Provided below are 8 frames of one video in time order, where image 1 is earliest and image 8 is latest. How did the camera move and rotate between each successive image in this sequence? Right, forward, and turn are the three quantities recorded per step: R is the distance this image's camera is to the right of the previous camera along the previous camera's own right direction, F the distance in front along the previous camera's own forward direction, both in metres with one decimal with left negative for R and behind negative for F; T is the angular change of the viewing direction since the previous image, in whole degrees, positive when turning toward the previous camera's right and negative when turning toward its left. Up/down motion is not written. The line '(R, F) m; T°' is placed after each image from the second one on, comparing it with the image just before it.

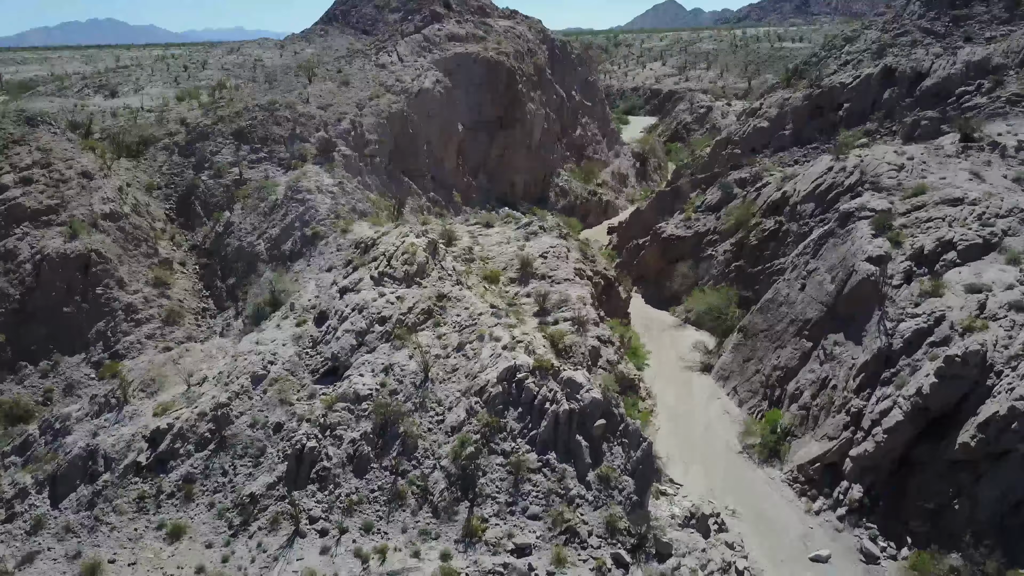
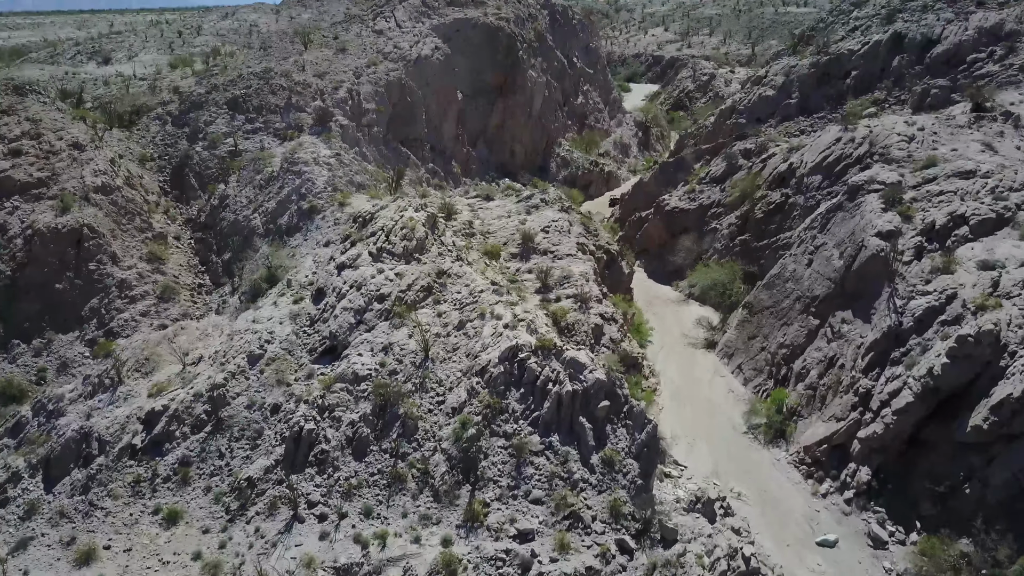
(0.0, +0.3) m; 0°
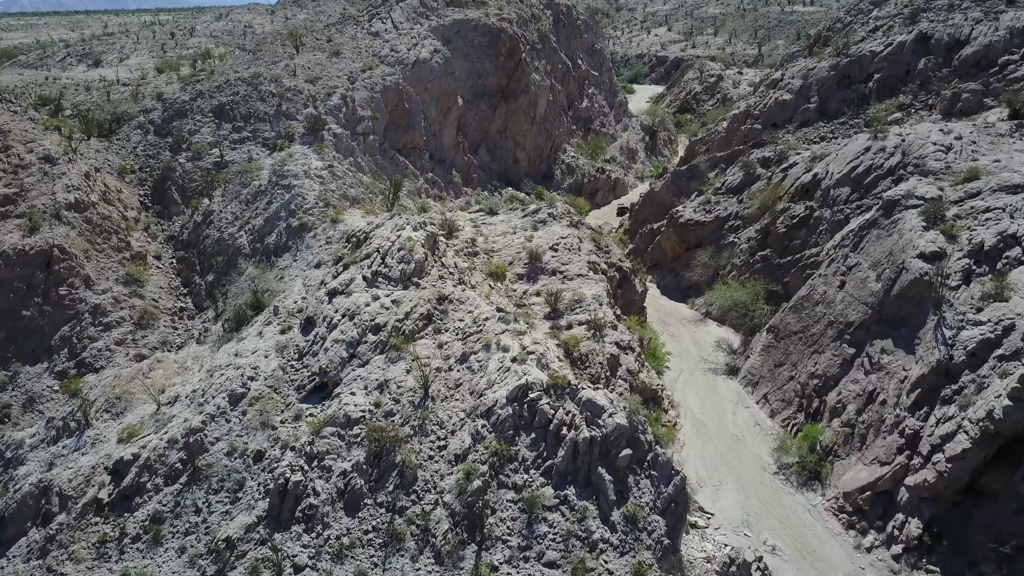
(-0.1, +1.3) m; 0°
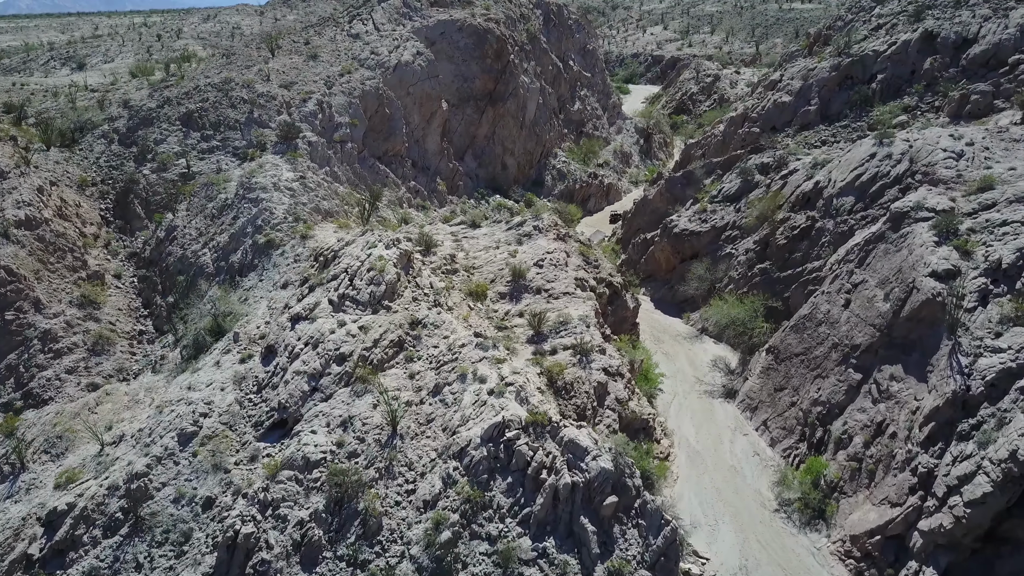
(+0.3, +1.0) m; 0°
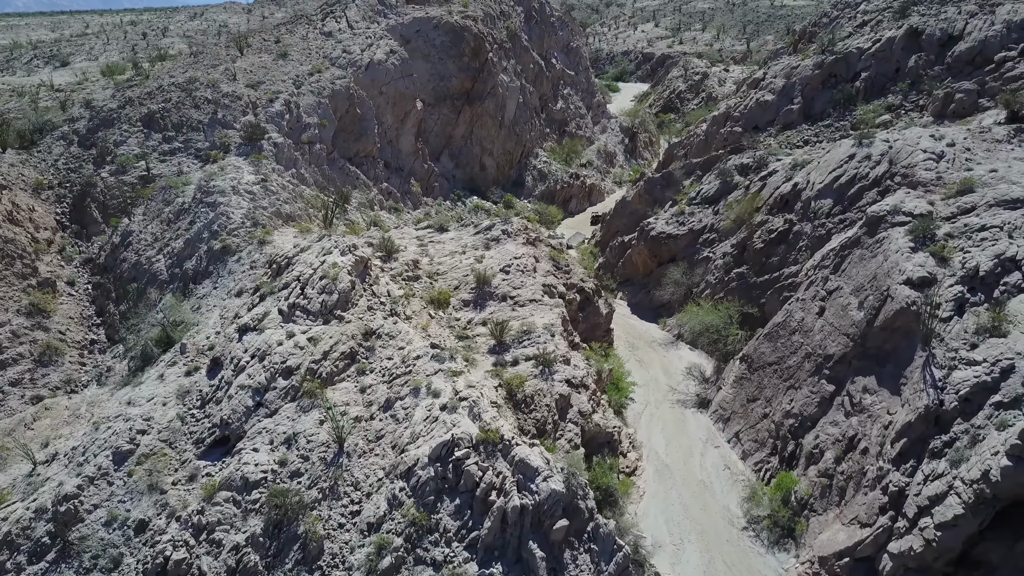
(+0.6, +0.5) m; 0°
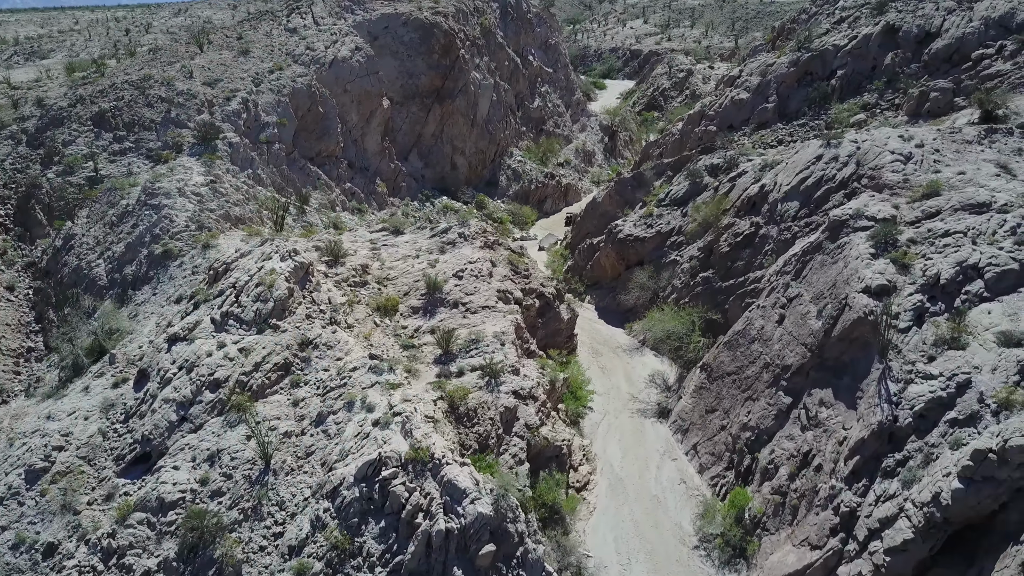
(+0.8, +0.5) m; 0°
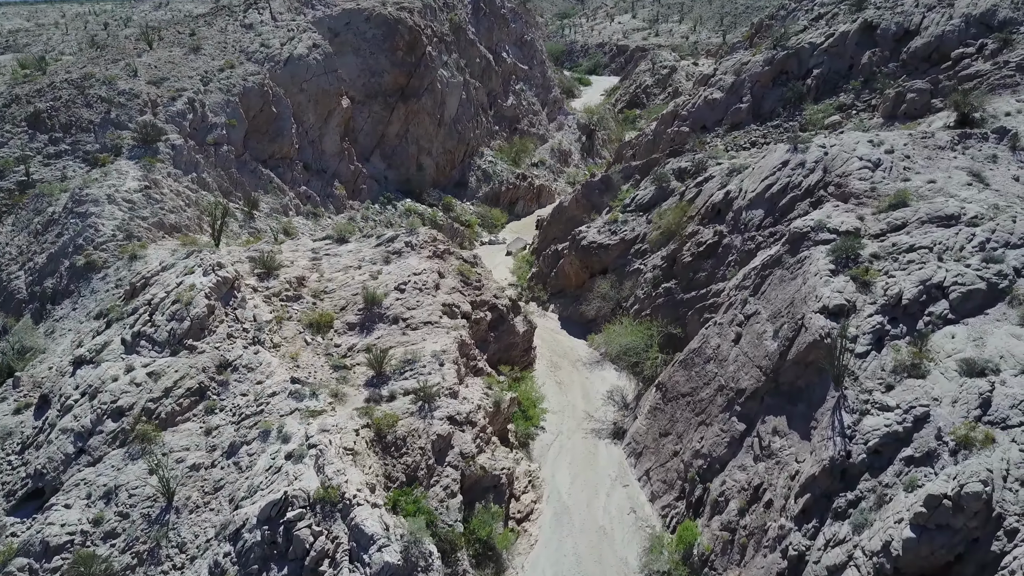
(+0.8, +0.8) m; 0°
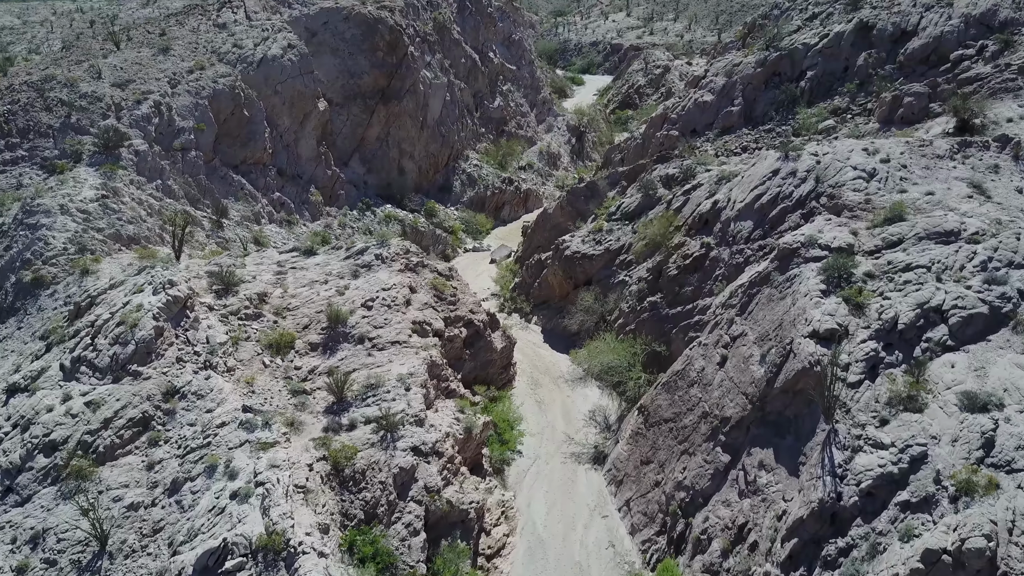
(+0.4, +0.7) m; 0°
